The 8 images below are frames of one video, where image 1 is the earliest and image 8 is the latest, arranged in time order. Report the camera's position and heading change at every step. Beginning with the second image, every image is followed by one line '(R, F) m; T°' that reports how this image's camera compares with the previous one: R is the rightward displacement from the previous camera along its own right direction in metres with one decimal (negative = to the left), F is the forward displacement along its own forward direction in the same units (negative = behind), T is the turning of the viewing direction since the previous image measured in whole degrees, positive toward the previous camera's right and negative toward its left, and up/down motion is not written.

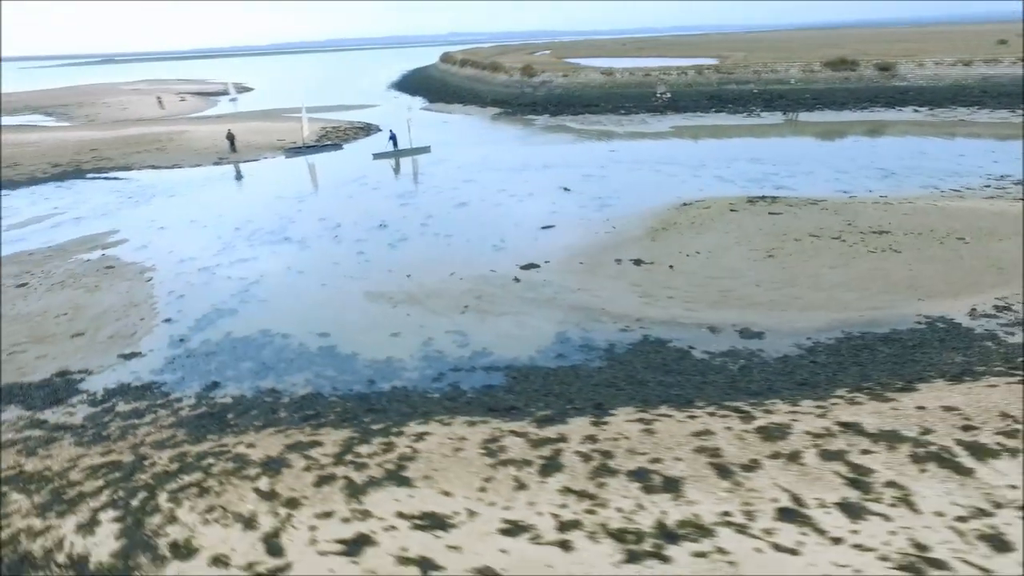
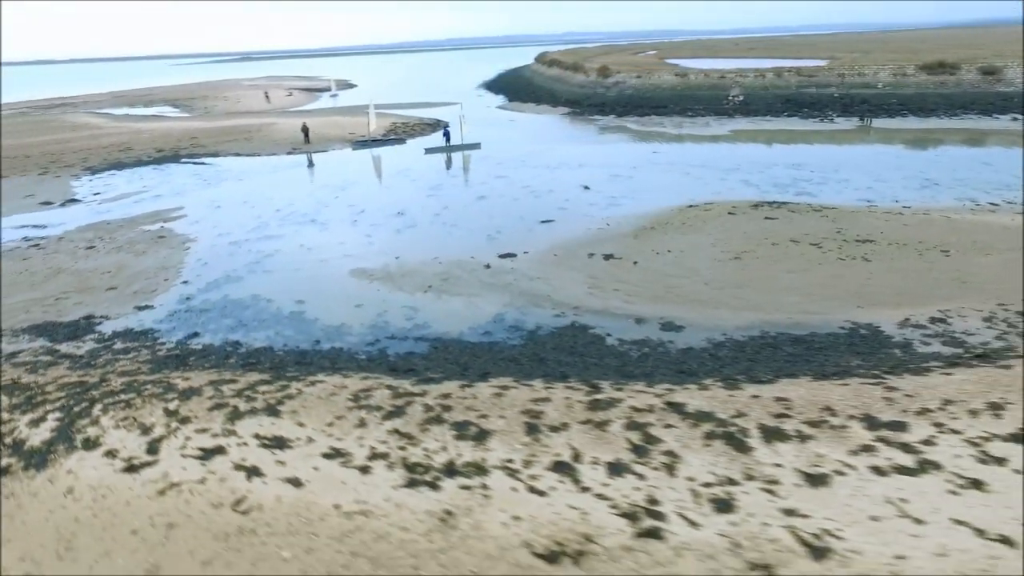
(+2.3, -0.7) m; -9°
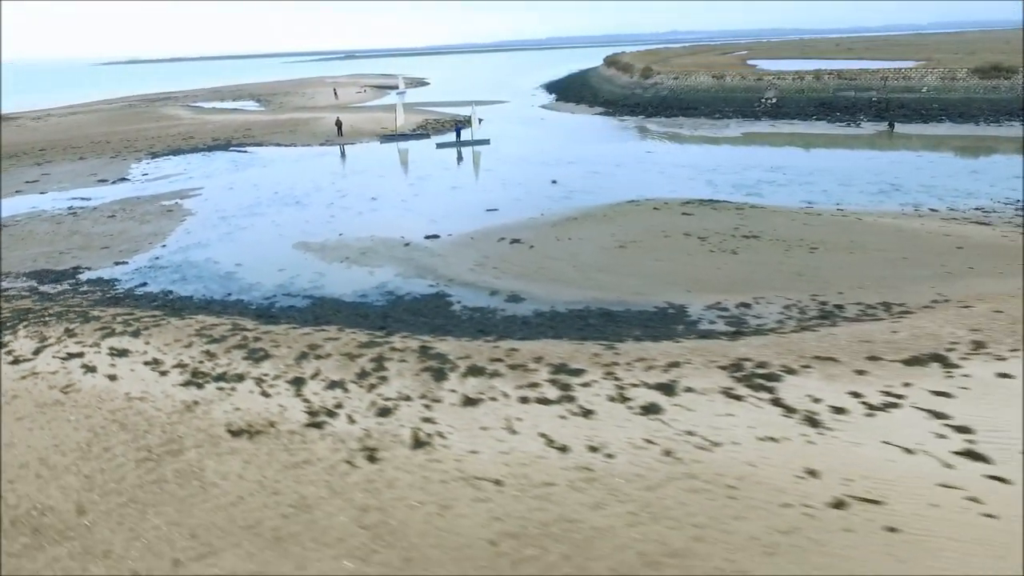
(+3.5, -1.2) m; -8°
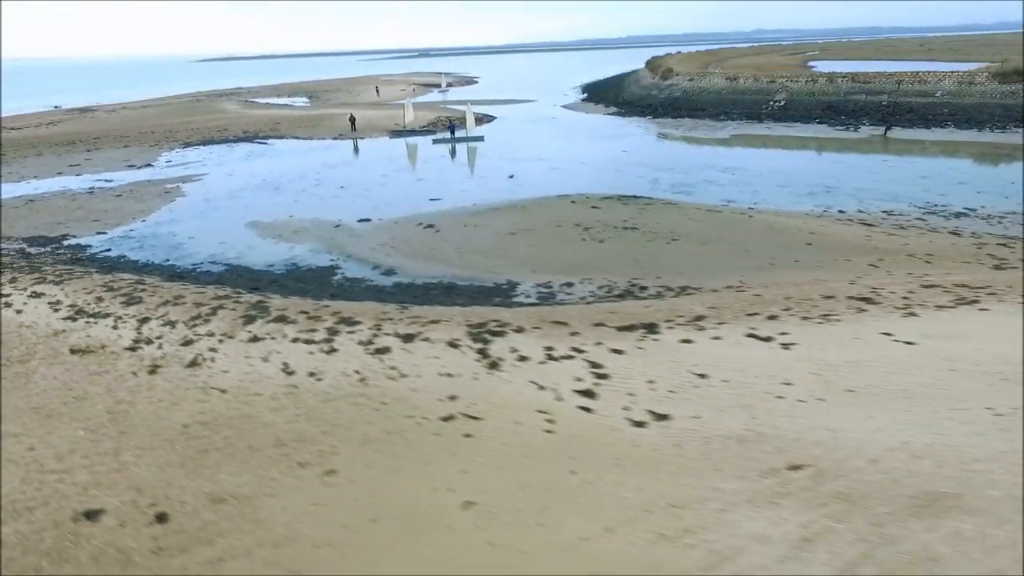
(+3.5, -1.2) m; -6°
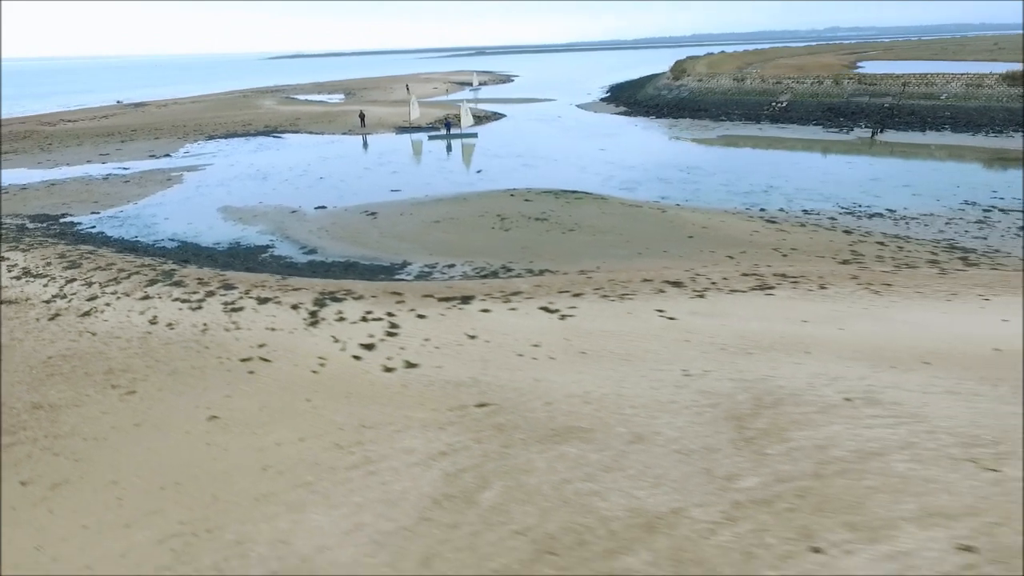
(+3.0, -1.0) m; -5°
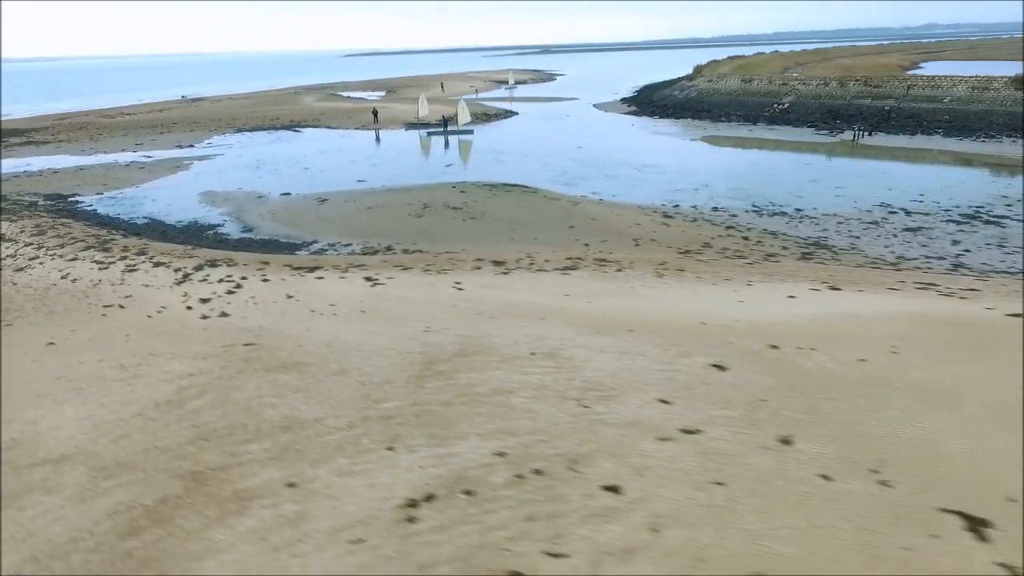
(+3.6, -1.2) m; -6°
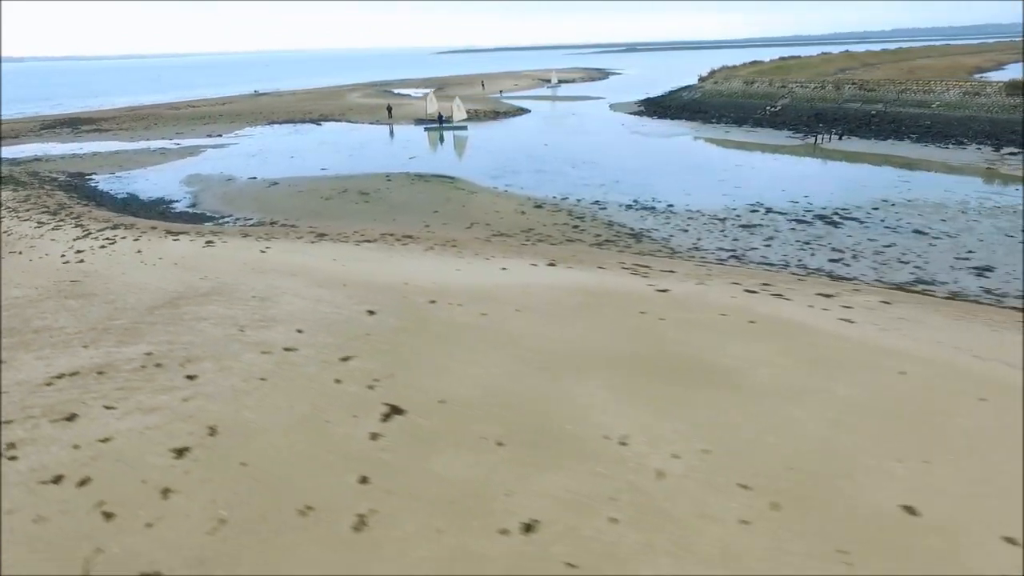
(+5.2, -1.5) m; -8°
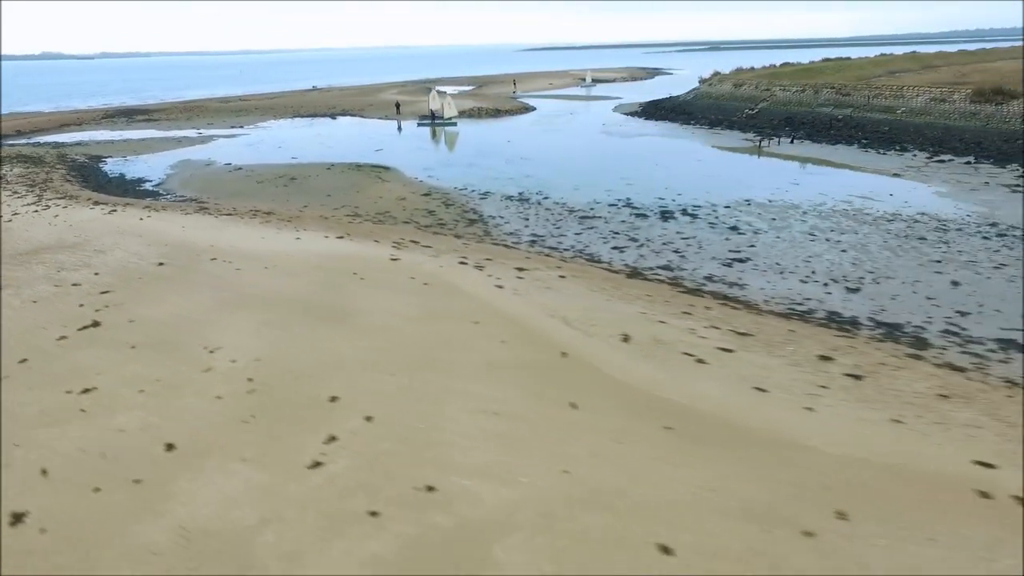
(+5.5, -1.6) m; -7°
